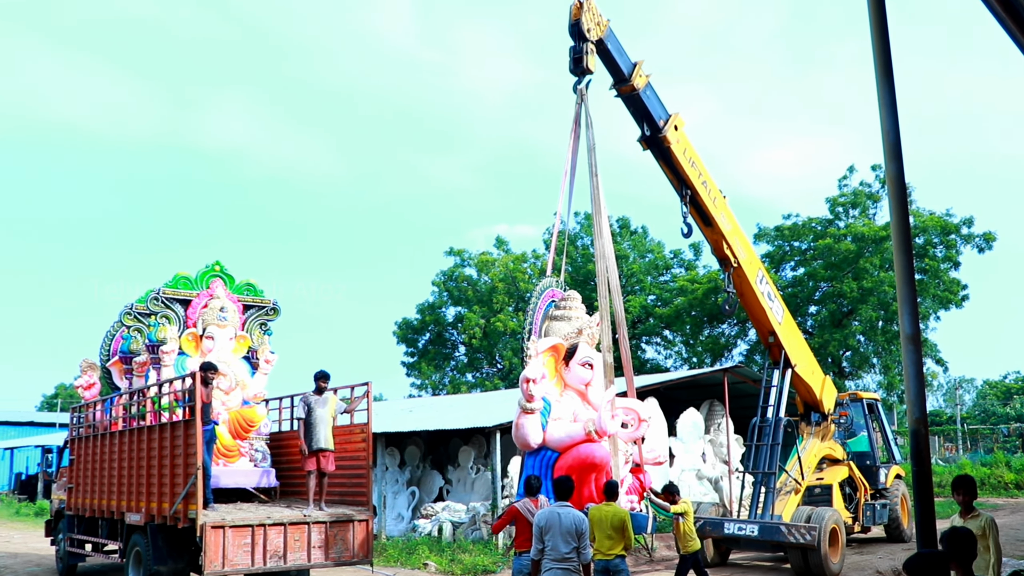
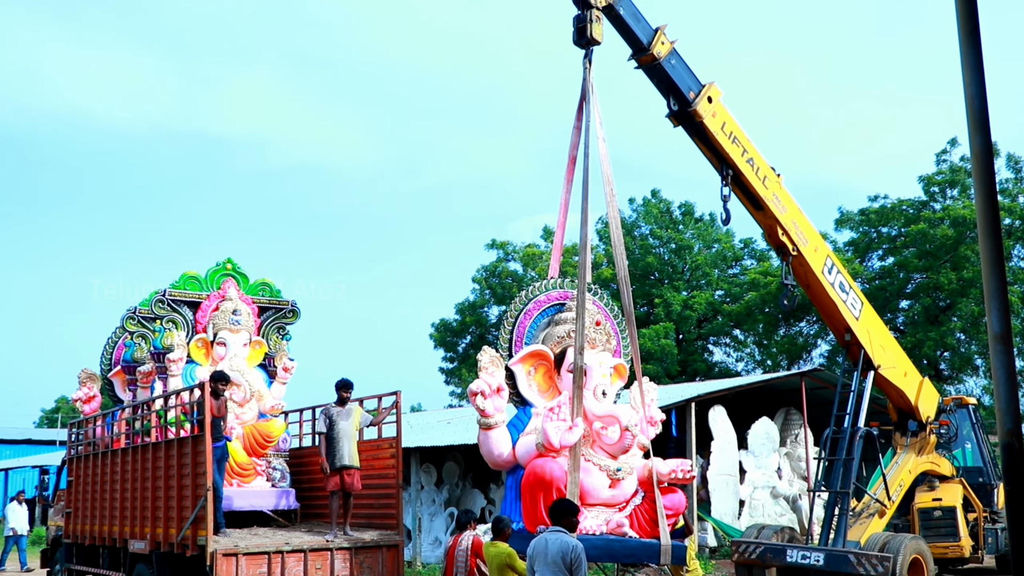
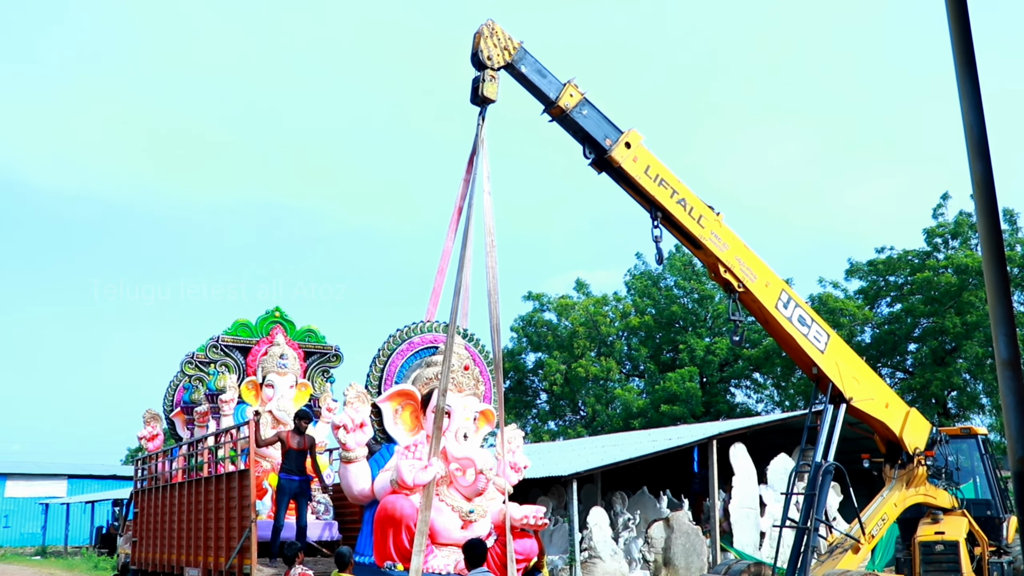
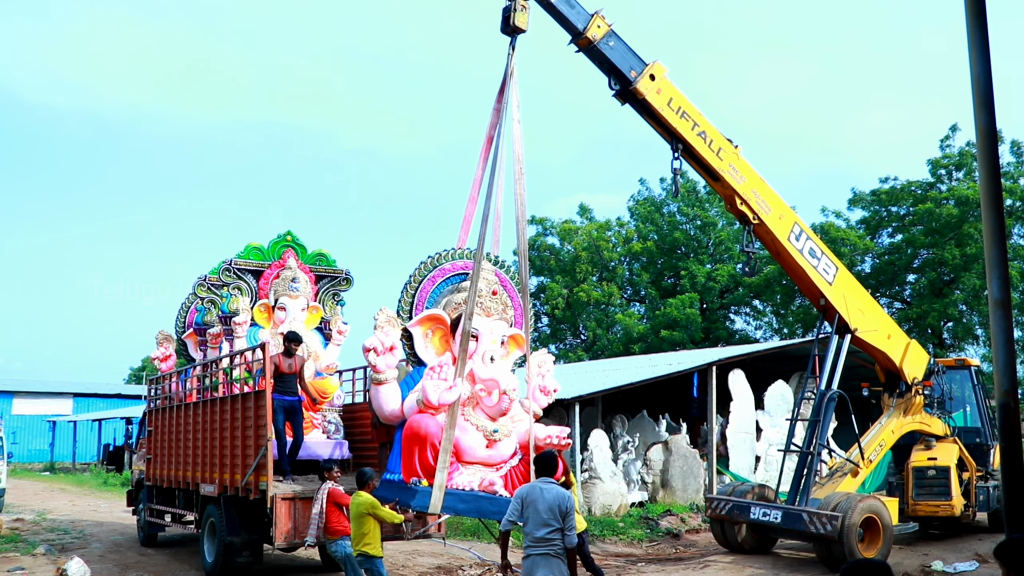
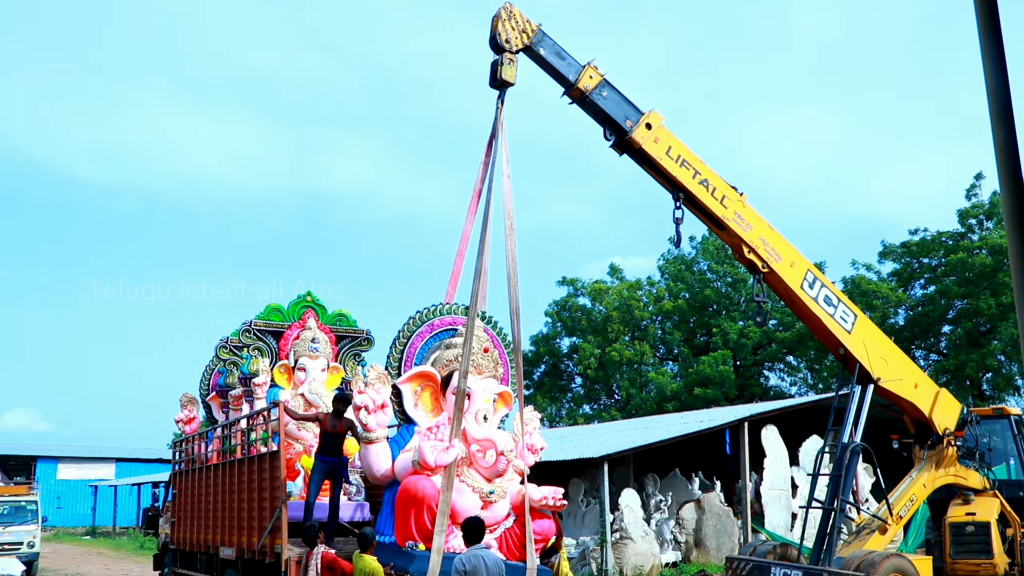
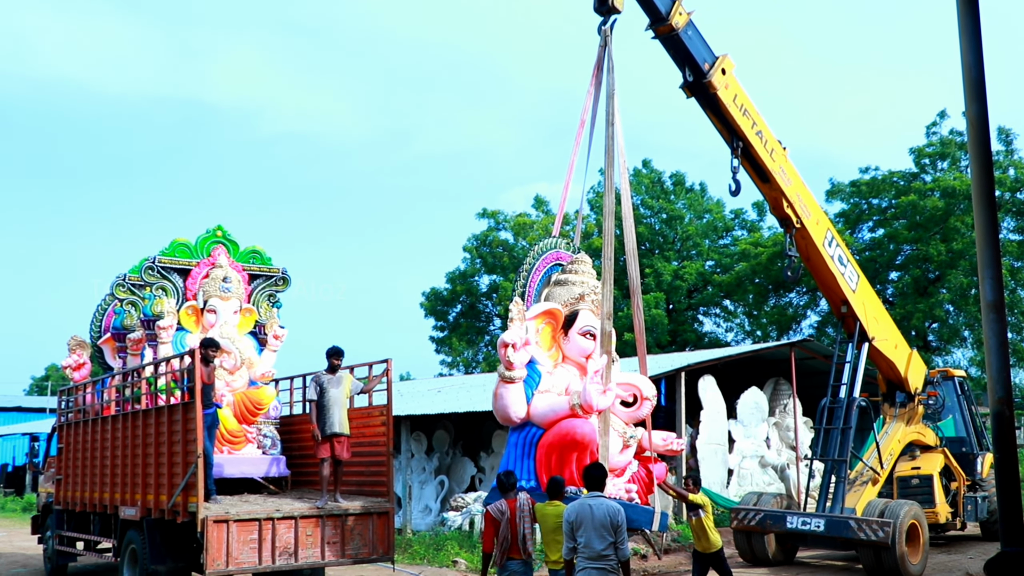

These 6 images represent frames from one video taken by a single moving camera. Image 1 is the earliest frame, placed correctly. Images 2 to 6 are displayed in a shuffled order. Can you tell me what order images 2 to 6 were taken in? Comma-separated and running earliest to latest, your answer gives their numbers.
6, 2, 4, 3, 5
